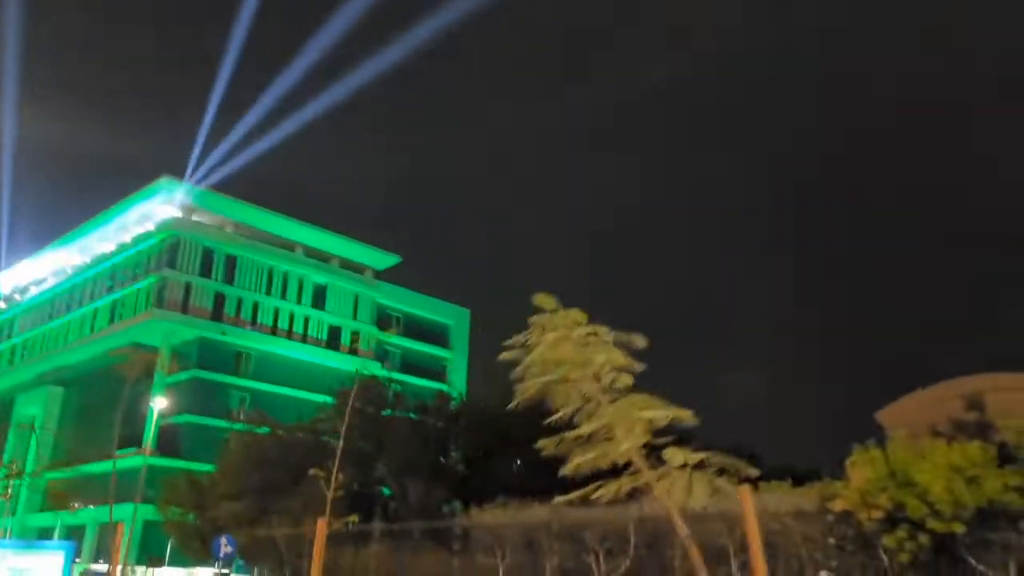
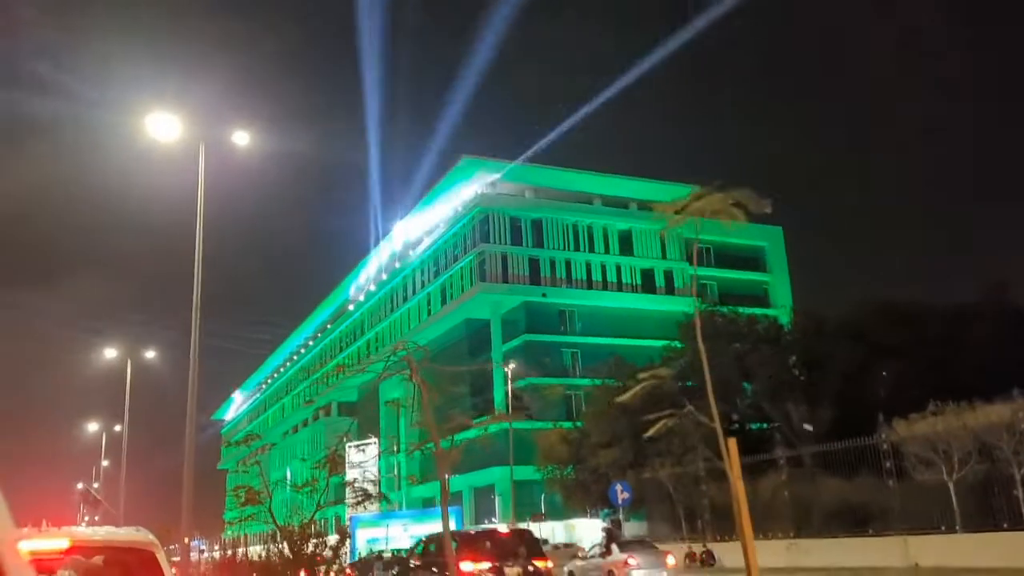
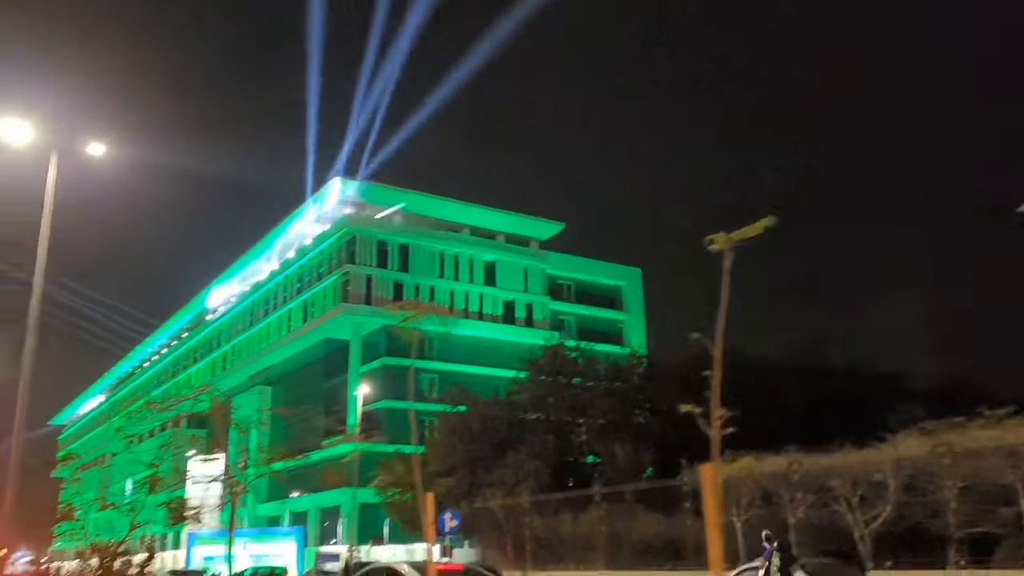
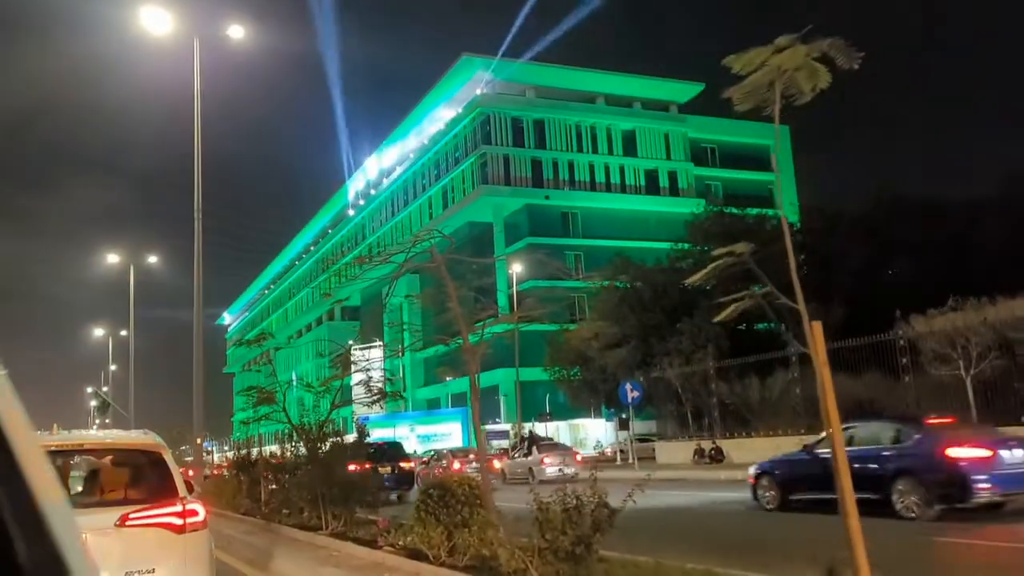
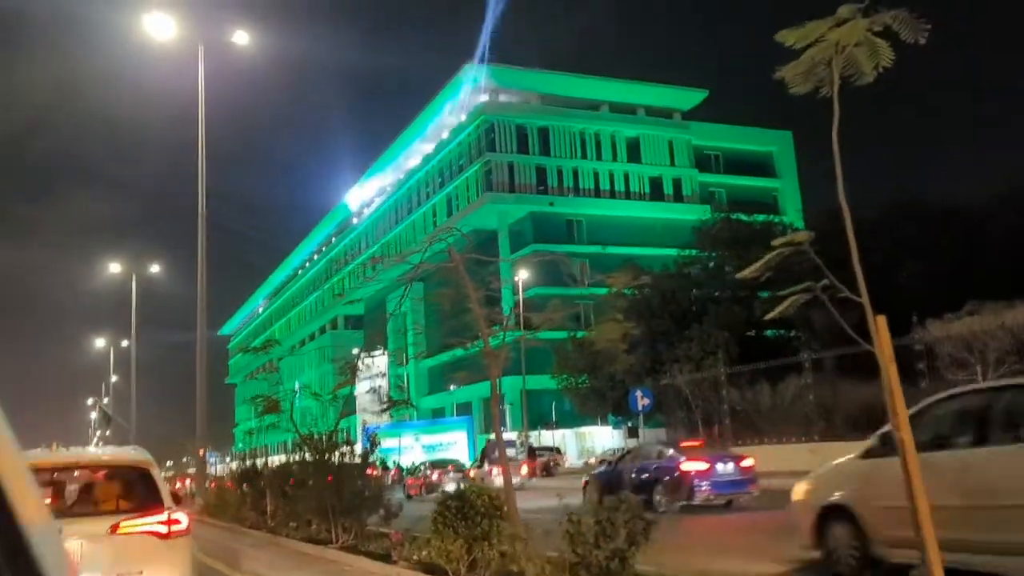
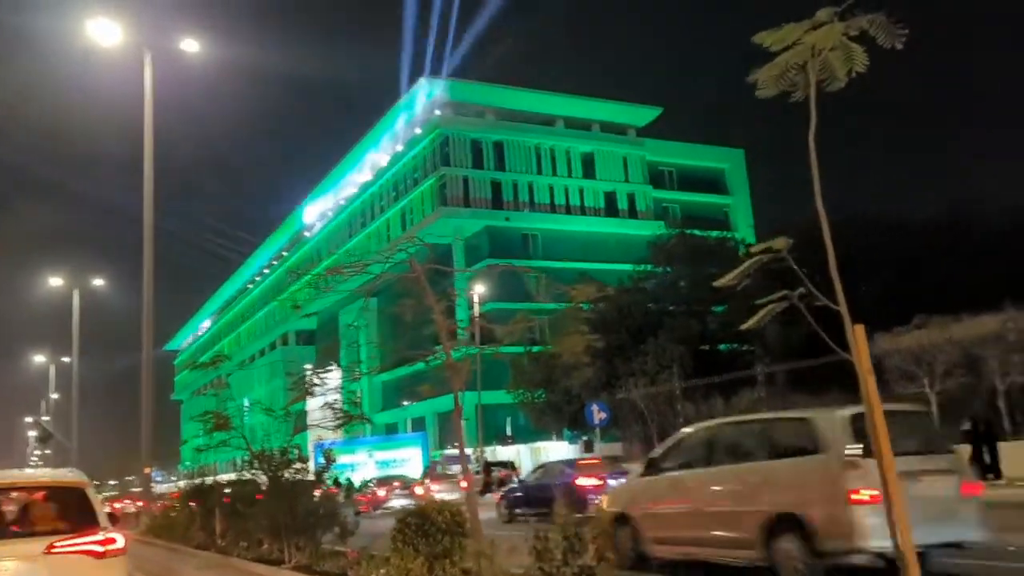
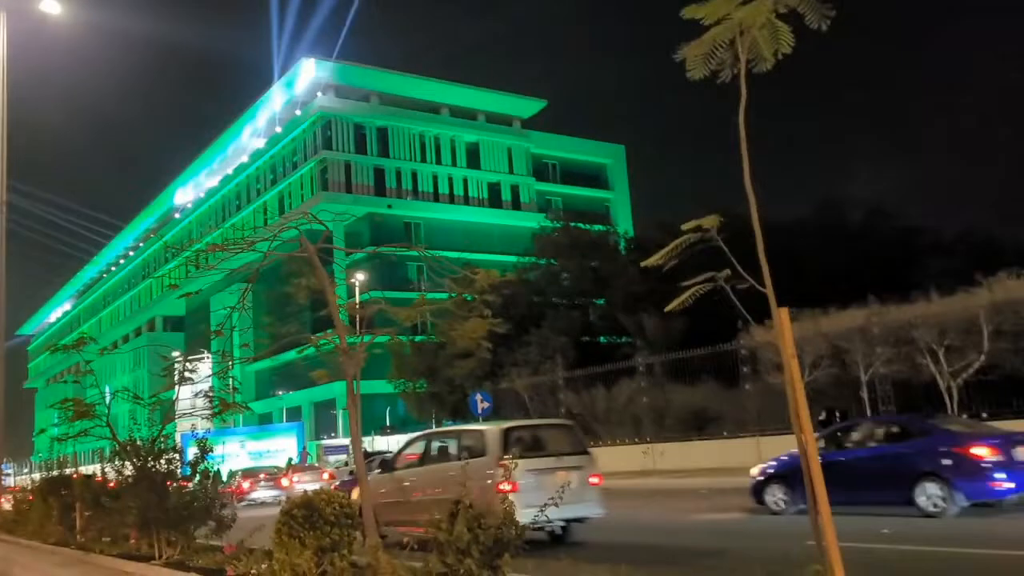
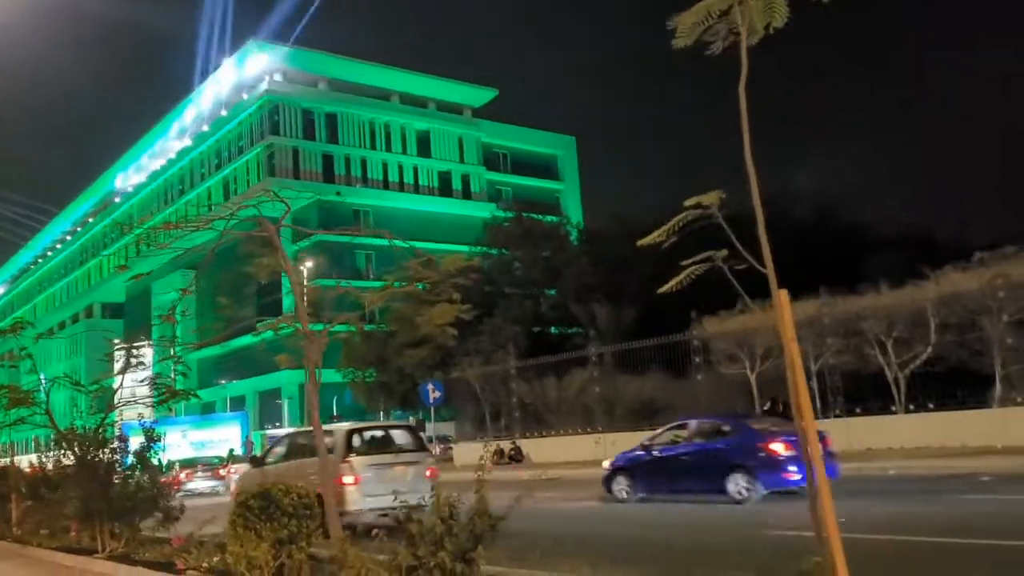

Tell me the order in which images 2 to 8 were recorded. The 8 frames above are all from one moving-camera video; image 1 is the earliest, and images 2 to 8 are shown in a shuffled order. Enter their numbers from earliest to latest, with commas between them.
3, 2, 4, 5, 6, 7, 8
